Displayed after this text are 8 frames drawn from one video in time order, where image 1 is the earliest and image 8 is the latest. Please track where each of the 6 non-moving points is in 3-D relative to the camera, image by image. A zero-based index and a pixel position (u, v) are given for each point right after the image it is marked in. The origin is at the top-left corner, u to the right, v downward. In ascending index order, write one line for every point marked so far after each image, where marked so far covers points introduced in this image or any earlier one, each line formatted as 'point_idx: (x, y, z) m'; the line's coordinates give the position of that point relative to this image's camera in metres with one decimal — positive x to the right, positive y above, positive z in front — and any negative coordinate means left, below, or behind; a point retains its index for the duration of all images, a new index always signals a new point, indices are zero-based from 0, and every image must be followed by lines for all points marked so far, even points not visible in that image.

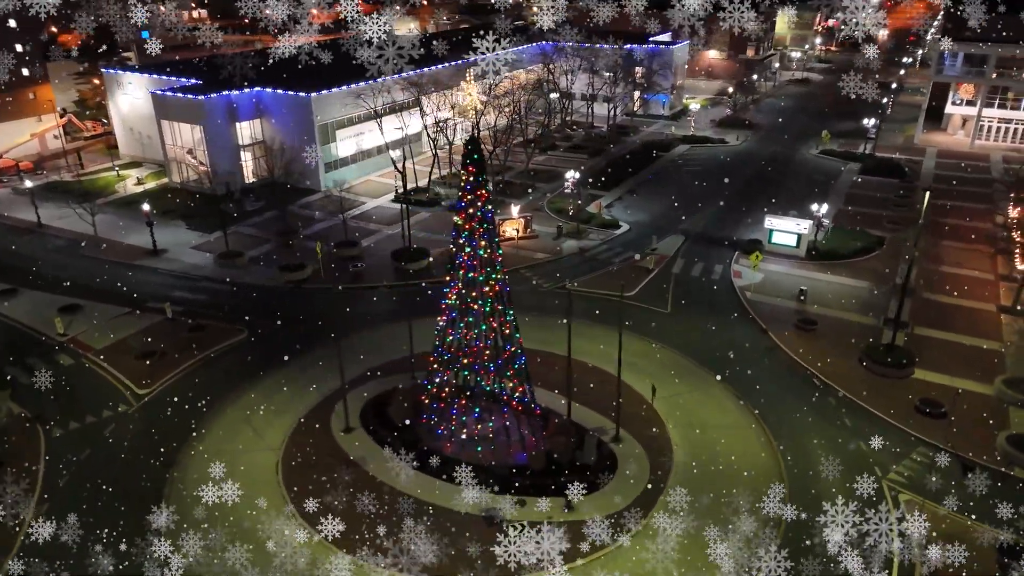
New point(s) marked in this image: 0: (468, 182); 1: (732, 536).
0: (-1.2, +2.9, +19.4) m
1: (+5.9, -6.6, +18.9) m
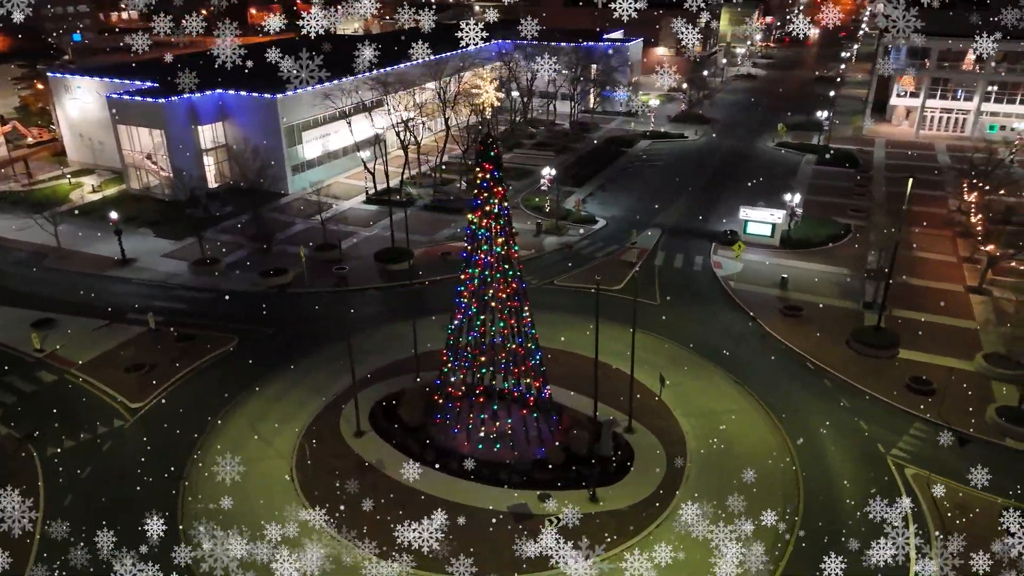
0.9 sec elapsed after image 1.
0: (-0.7, +3.0, +19.3) m
1: (+6.7, -6.3, +19.3) m
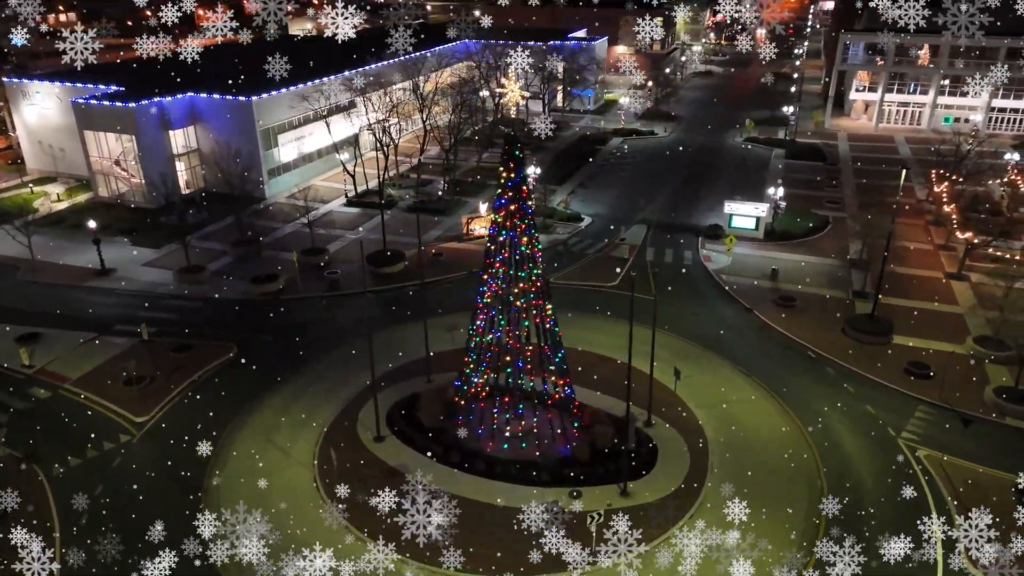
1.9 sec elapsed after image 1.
0: (-0.1, +3.0, +19.2) m
1: (+7.6, -6.1, +19.7) m
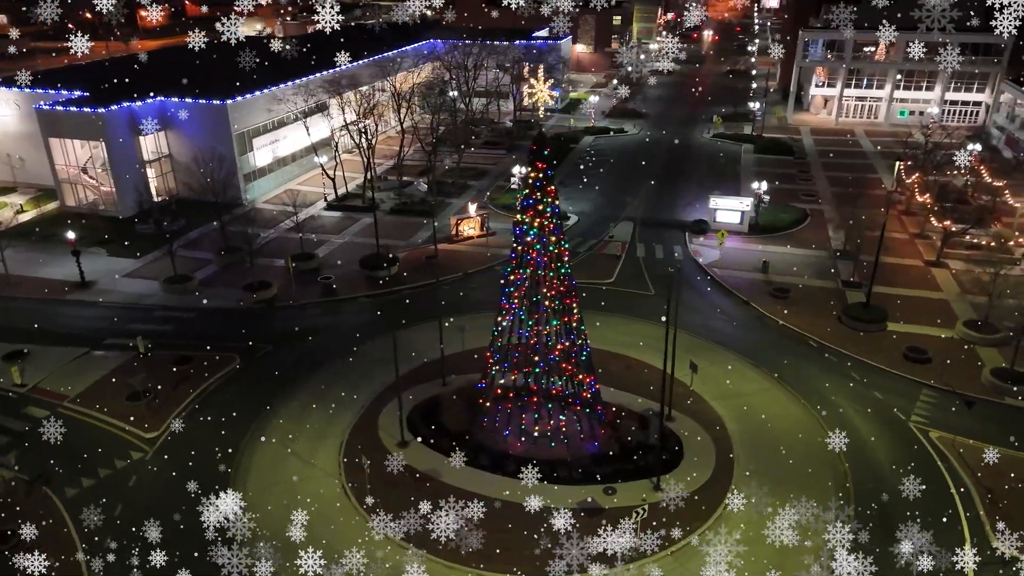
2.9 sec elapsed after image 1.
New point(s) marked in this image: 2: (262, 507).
0: (+0.7, +3.0, +19.2) m
1: (+8.6, -5.8, +20.2) m
2: (-7.0, -6.2, +19.9) m
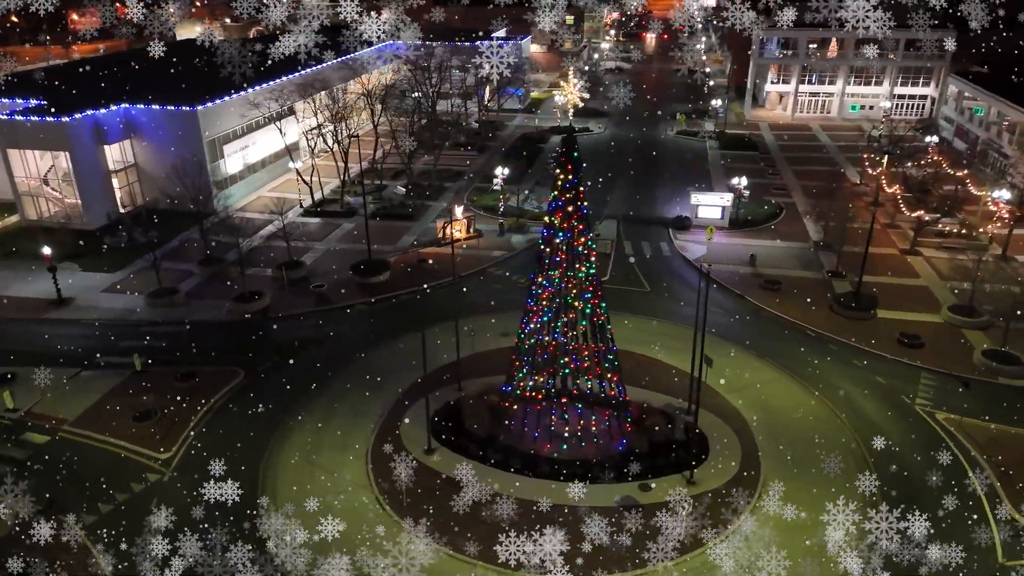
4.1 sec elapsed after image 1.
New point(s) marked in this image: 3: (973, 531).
0: (+1.5, +3.0, +19.3) m
1: (+9.6, -5.6, +20.8) m
2: (-5.9, -6.5, +19.5) m
3: (+12.4, -6.6, +18.9) m
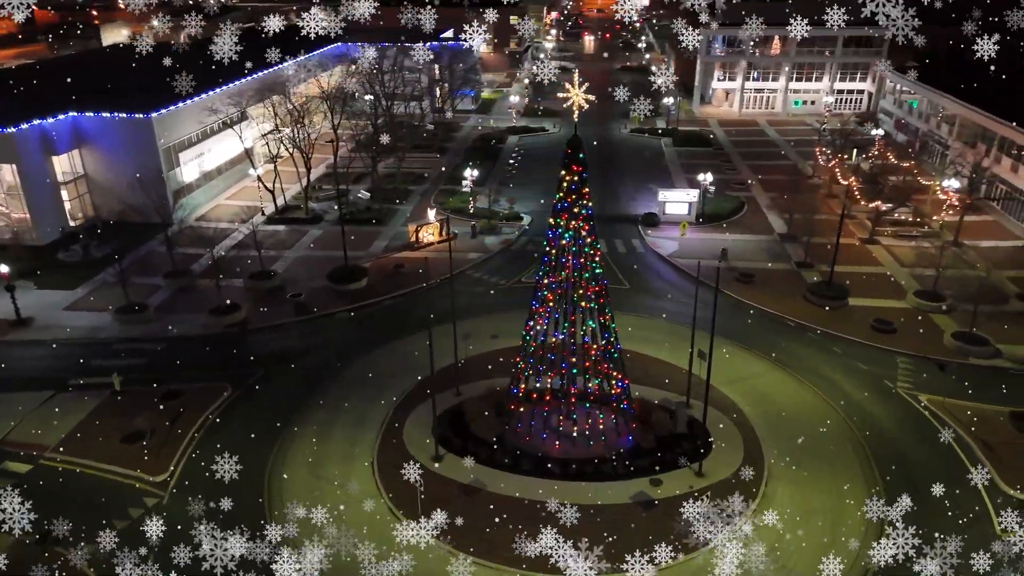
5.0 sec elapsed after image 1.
0: (+1.7, +2.9, +19.4) m
1: (+10.0, -5.3, +21.6) m
2: (-5.4, -6.7, +19.0) m
3: (+12.9, -6.2, +19.9) m
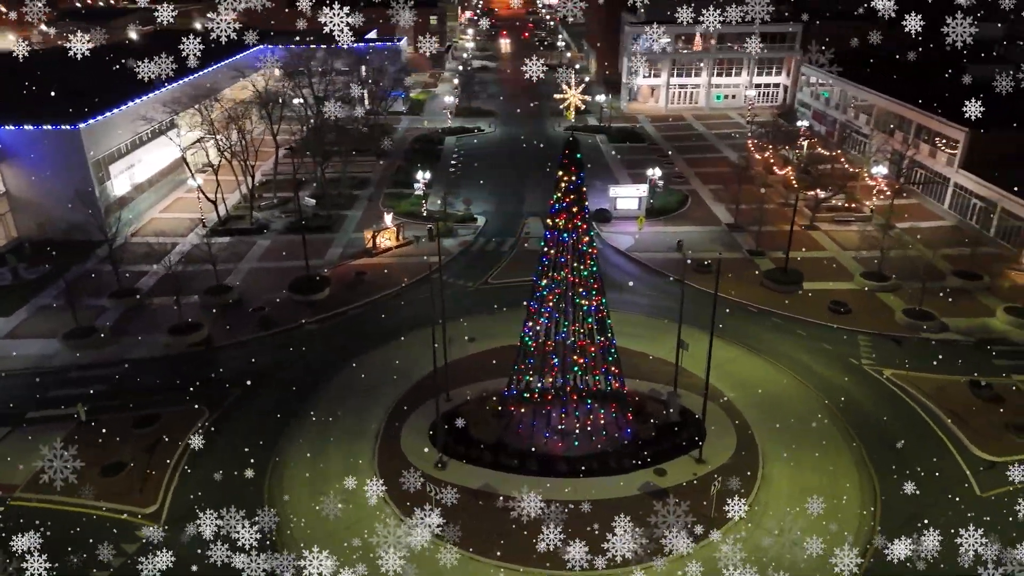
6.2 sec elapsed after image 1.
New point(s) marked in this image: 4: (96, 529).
0: (+1.6, +3.0, +19.6) m
1: (+10.0, -4.8, +22.8) m
2: (-4.8, -7.1, +18.5) m
3: (+13.2, -5.6, +21.5) m
4: (-11.6, -6.7, +19.5) m
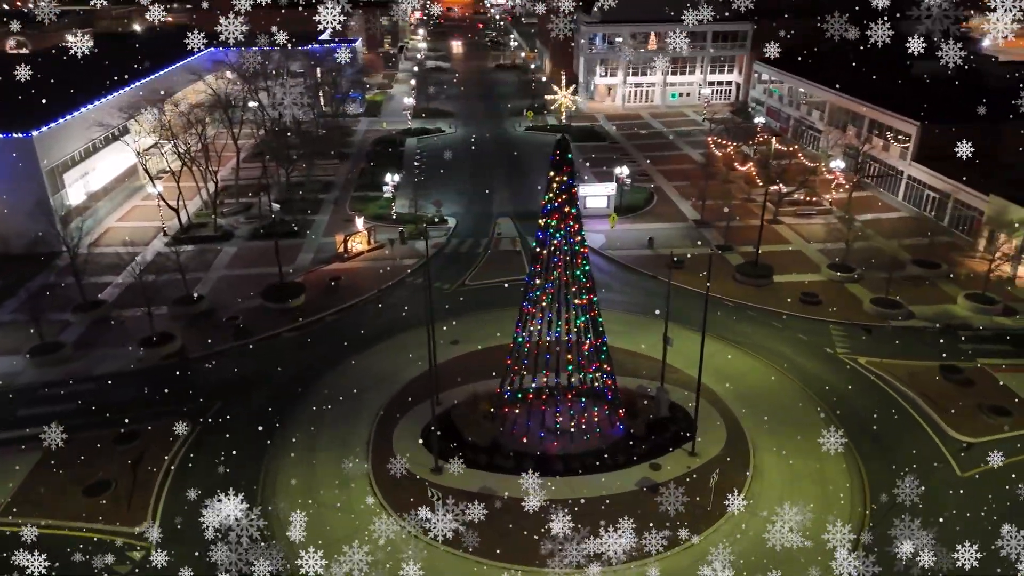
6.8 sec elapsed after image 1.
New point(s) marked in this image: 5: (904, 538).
0: (+1.4, +3.0, +19.8) m
1: (+9.8, -4.6, +23.5) m
2: (-4.7, -7.3, +18.3) m
3: (+13.1, -5.3, +22.3) m
4: (-11.5, -7.1, +18.8) m
5: (+10.5, -6.7, +19.1) m
